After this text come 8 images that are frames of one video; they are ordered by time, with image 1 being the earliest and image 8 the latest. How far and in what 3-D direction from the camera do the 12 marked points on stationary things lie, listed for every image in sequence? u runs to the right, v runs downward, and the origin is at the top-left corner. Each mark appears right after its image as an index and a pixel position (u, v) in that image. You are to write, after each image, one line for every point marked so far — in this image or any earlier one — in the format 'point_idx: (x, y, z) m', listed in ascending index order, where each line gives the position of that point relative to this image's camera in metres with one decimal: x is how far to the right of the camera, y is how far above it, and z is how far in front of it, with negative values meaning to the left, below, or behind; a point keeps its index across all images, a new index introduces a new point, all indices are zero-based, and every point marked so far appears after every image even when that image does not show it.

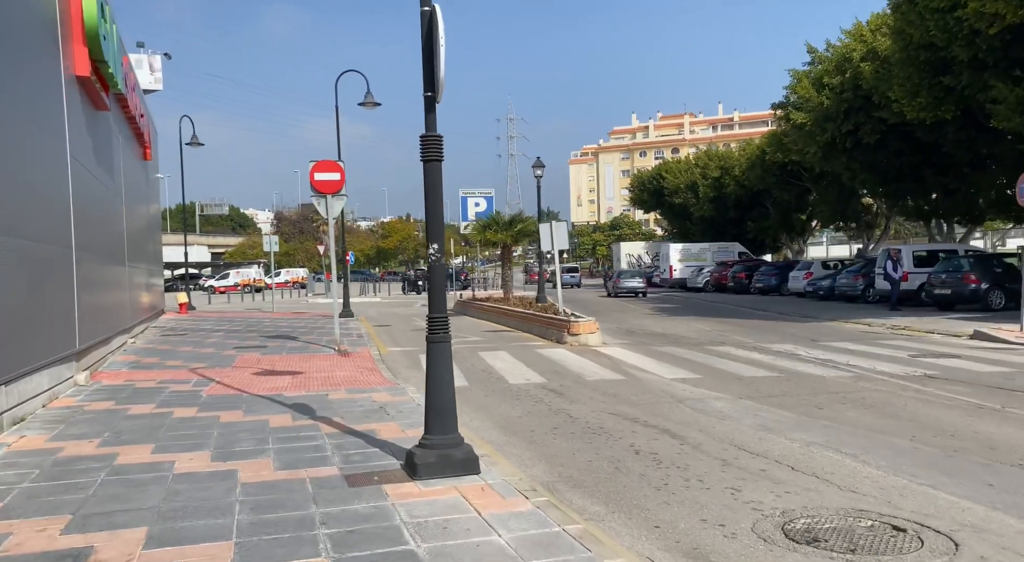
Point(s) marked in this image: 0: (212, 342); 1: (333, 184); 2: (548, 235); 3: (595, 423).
0: (-6.9, -1.4, +18.7) m
1: (-3.6, +2.0, +16.4) m
2: (+0.9, +1.1, +19.4) m
3: (+0.8, -1.4, +8.1) m
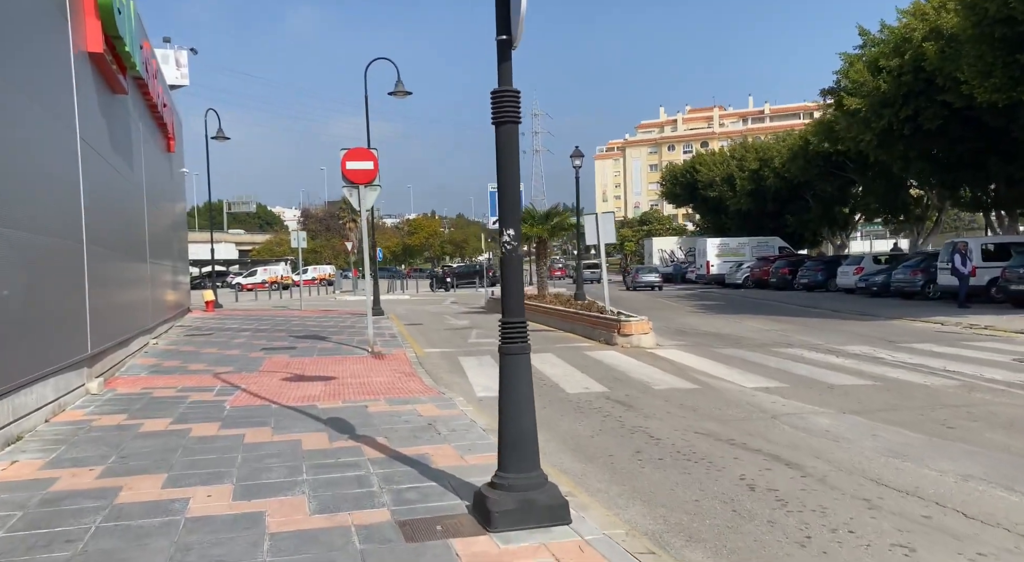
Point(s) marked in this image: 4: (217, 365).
0: (-6.0, -1.4, +17.7) m
1: (-2.8, +2.1, +15.3) m
2: (+1.8, +1.2, +18.1) m
3: (+1.5, -1.4, +6.9) m
4: (-4.9, -1.4, +13.6) m
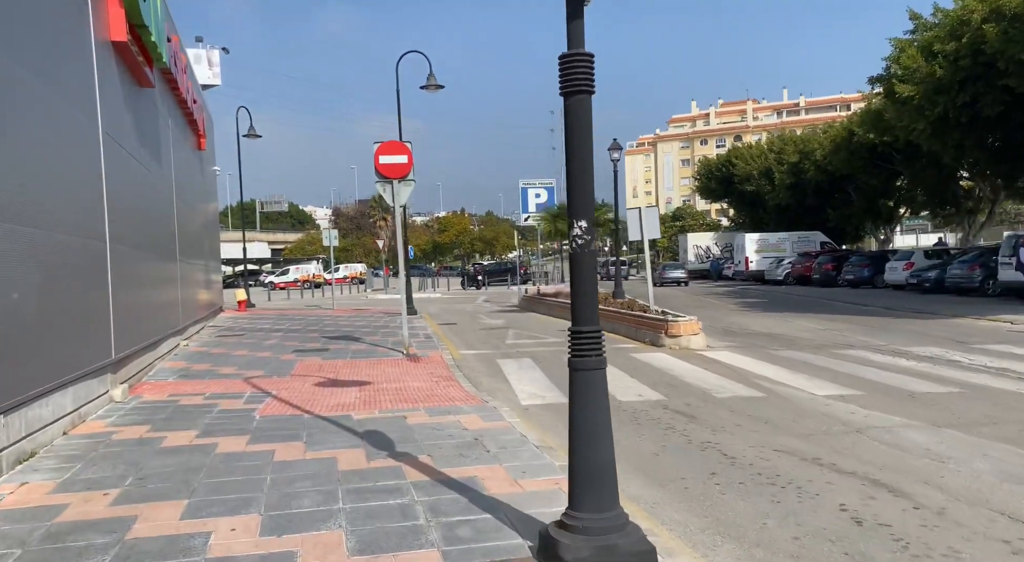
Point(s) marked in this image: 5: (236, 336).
0: (-5.2, -1.3, +17.2) m
1: (-2.0, +2.1, +14.6) m
2: (+2.7, +1.2, +17.3) m
3: (+1.9, -1.4, +6.1) m
4: (-4.3, -1.4, +13.1) m
5: (-6.7, -1.3, +19.8) m
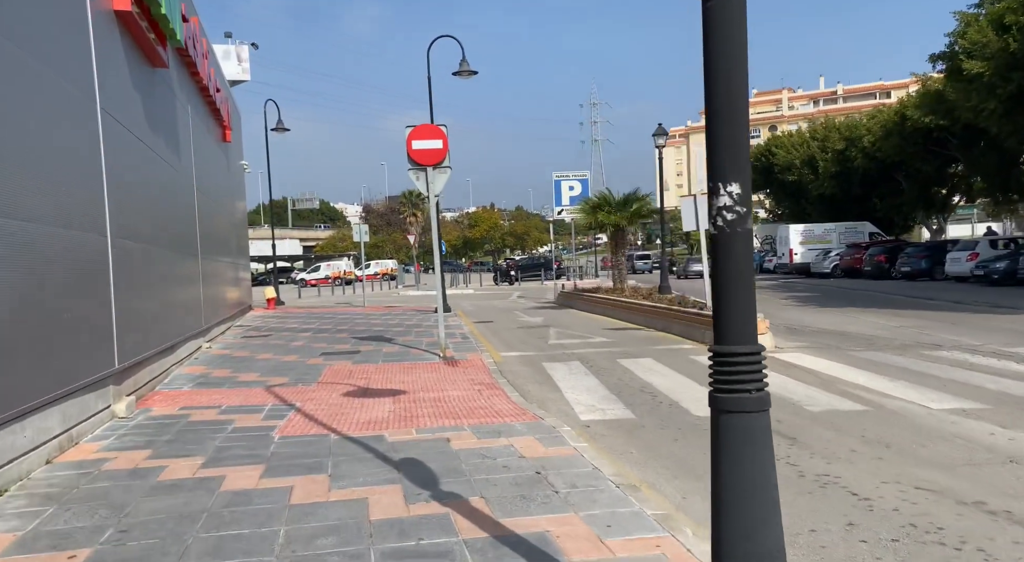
0: (-4.3, -1.3, +16.1) m
1: (-1.3, +2.1, +13.4) m
2: (+3.5, +1.4, +15.9) m
3: (+2.3, -1.4, +4.7) m
4: (-3.5, -1.4, +11.9) m
5: (-5.8, -1.3, +18.7) m
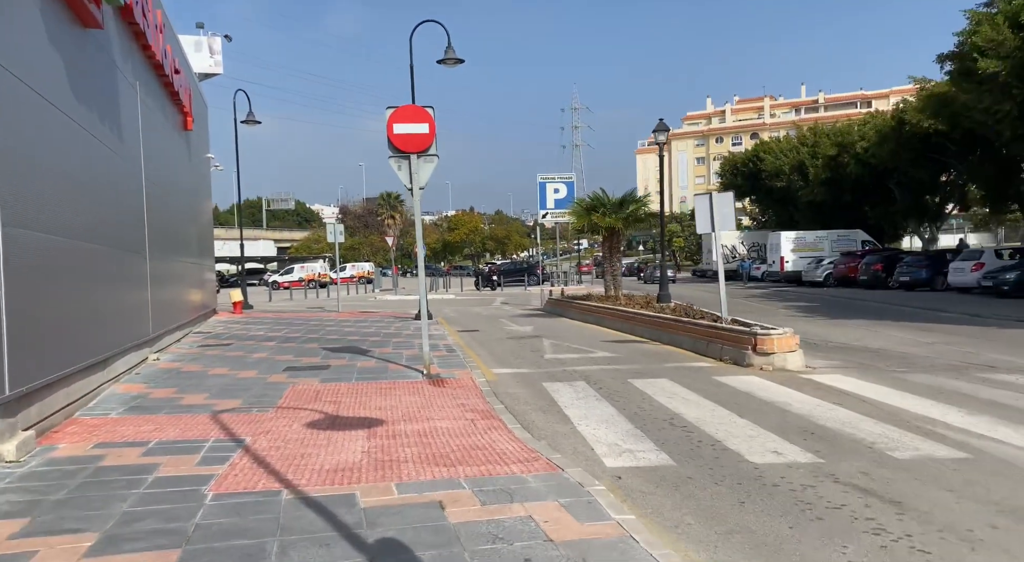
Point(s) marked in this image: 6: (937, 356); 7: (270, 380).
0: (-4.4, -1.3, +14.2) m
1: (-1.3, +2.0, +11.6) m
2: (+3.4, +1.2, +14.2) m
3: (+2.5, -1.4, +3.0) m
4: (-3.6, -1.4, +10.1) m
5: (-6.0, -1.3, +16.8) m
6: (+6.6, -1.1, +12.6) m
7: (-3.4, -1.4, +11.4) m
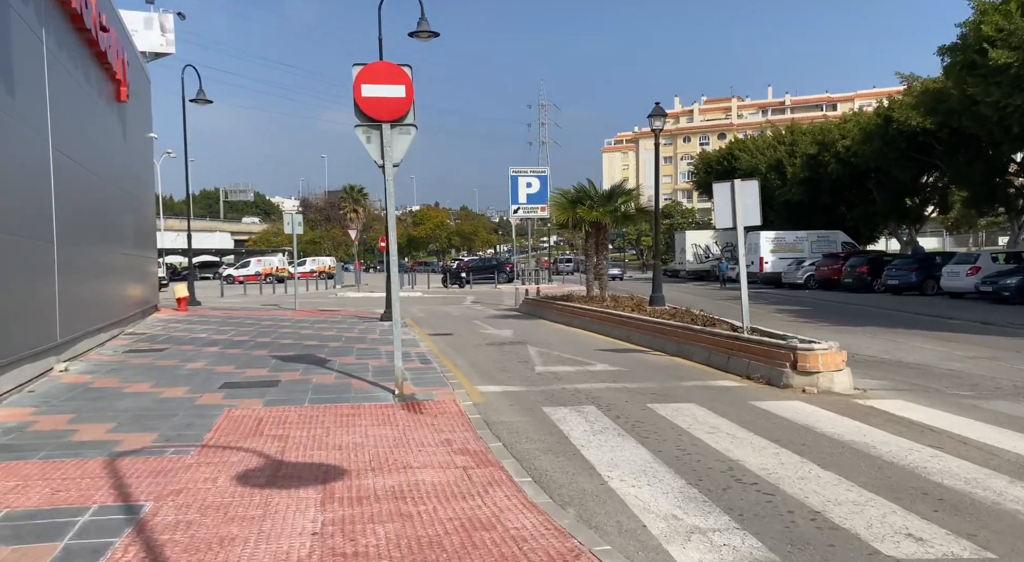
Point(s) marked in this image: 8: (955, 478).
0: (-4.7, -1.3, +11.9) m
1: (-1.4, +2.1, +9.4) m
2: (+3.2, +1.2, +12.2) m
3: (+2.8, -1.5, +1.0) m
4: (-3.6, -1.4, +7.8) m
5: (-6.3, -1.2, +14.4) m
6: (+6.4, -1.2, +10.7) m
7: (-3.5, -1.4, +9.1) m
8: (+3.1, -1.4, +5.7) m
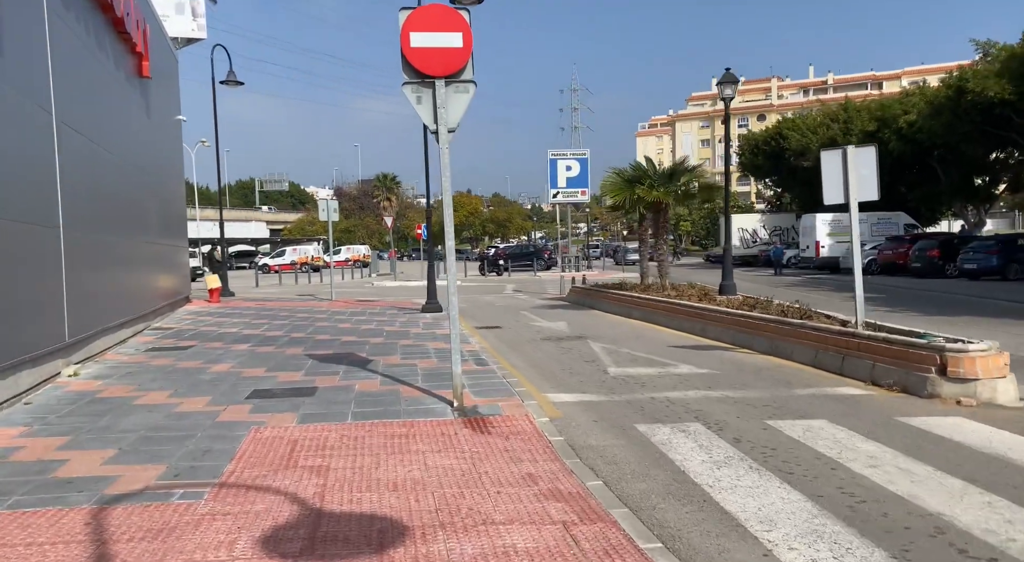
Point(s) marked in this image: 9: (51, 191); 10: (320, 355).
0: (-3.8, -1.2, +10.4) m
1: (-0.6, +2.2, +7.8) m
2: (+4.1, +1.3, +10.4) m
3: (+3.3, -1.5, -0.7) m
4: (-2.9, -1.3, +6.2) m
5: (-5.3, -1.1, +12.9) m
6: (+7.3, -1.1, +8.8) m
7: (-2.7, -1.3, +7.6) m
8: (+3.8, -1.3, +3.9) m
9: (-6.0, +1.2, +10.6) m
10: (-2.9, -1.1, +12.1) m
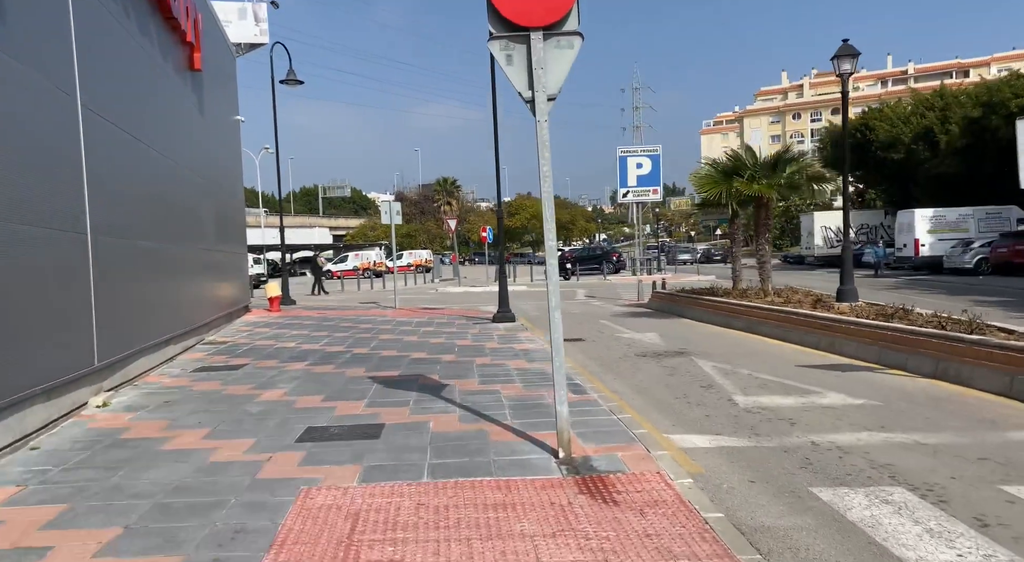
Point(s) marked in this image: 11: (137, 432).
0: (-2.6, -1.3, +8.8) m
1: (+0.3, +2.1, +5.9) m
2: (+5.2, +1.3, +8.2) m
3: (+3.5, -1.5, -2.9) m
4: (-2.1, -1.4, +4.6) m
5: (-4.0, -1.2, +11.4) m
6: (+8.3, -1.1, +6.4) m
7: (-1.8, -1.4, +5.9) m
8: (+4.4, -1.3, +1.8) m
9: (-4.8, +1.0, +9.1) m
10: (-1.6, -1.2, +10.5) m
11: (-3.4, -1.3, +7.5) m
